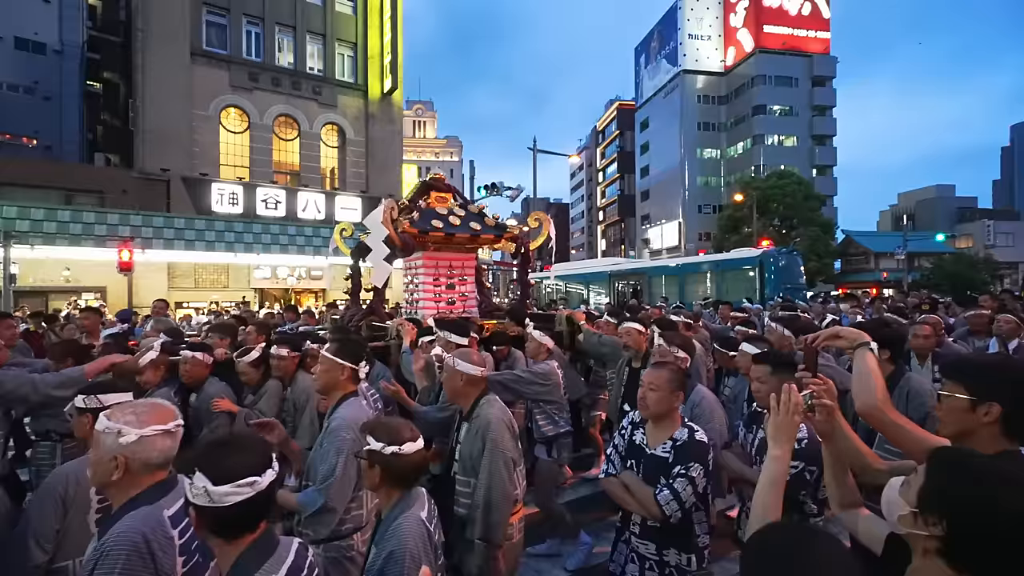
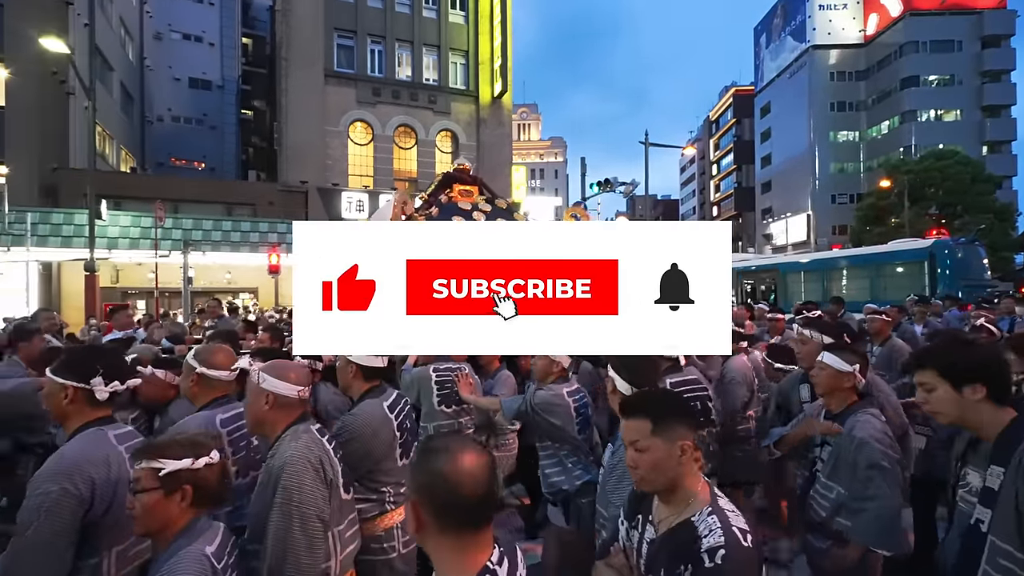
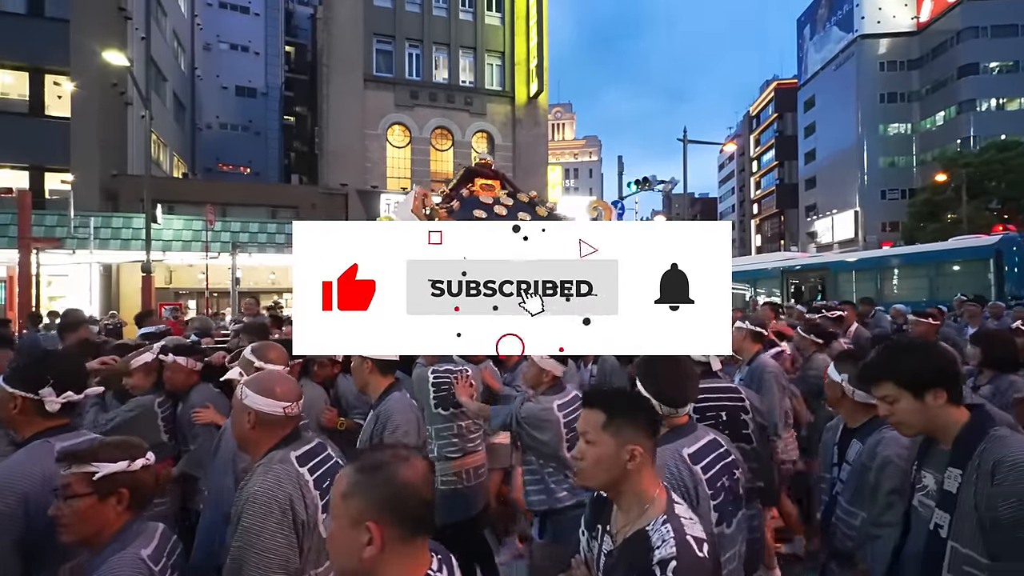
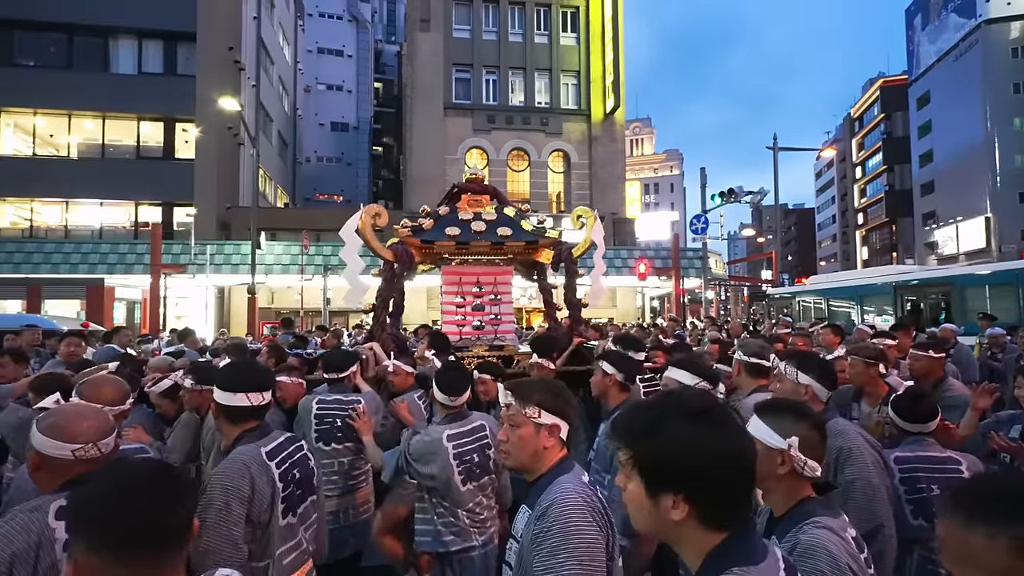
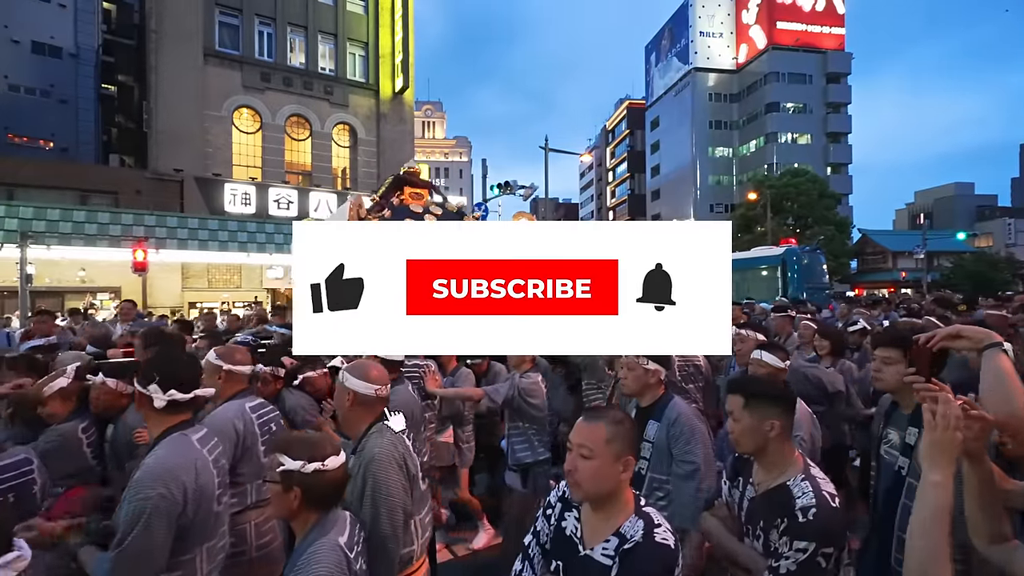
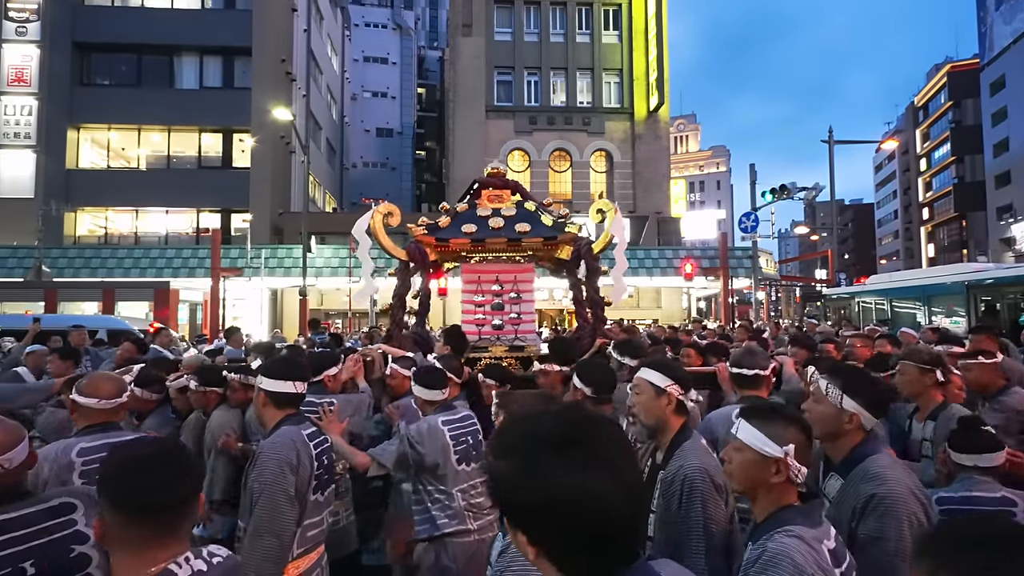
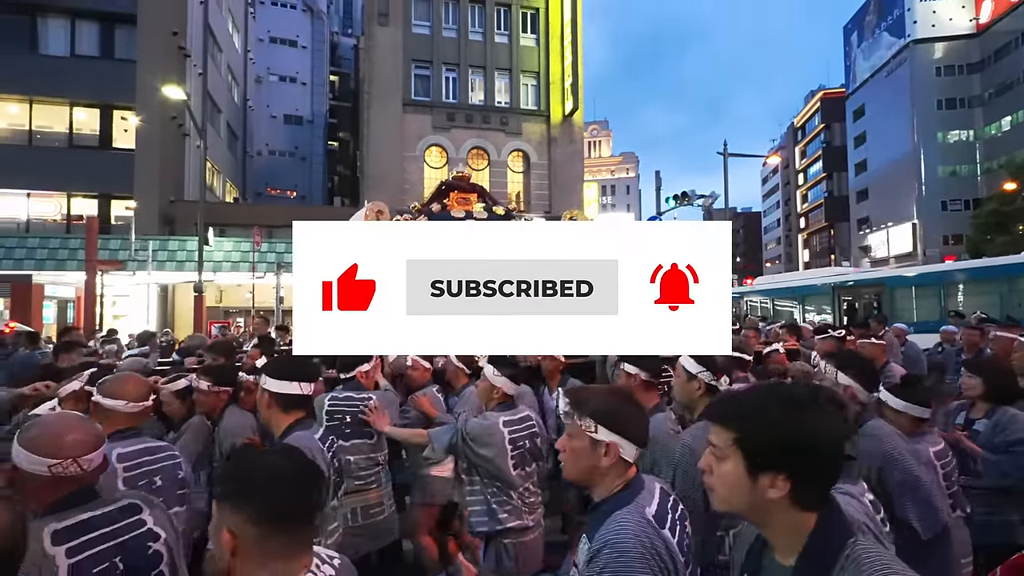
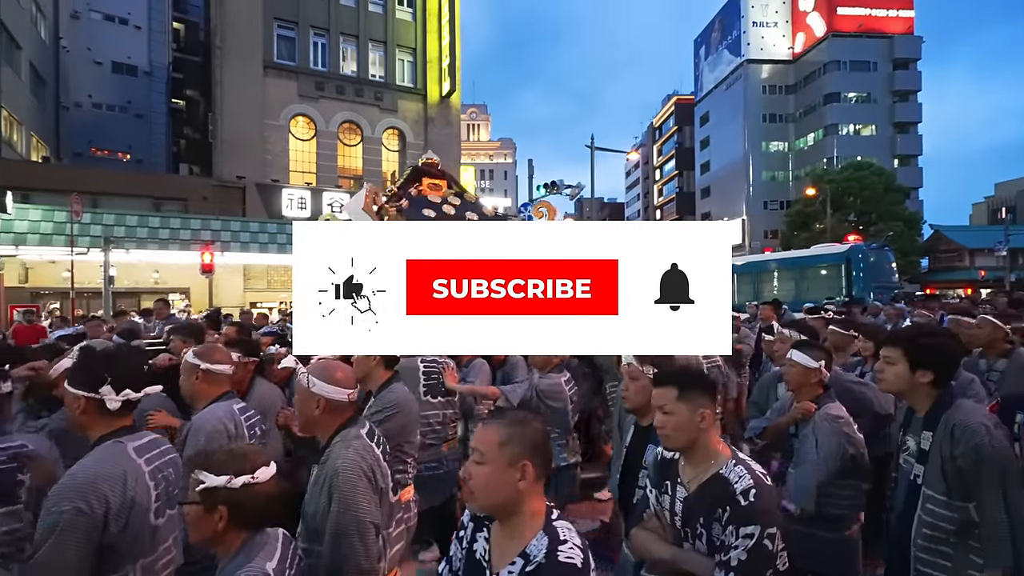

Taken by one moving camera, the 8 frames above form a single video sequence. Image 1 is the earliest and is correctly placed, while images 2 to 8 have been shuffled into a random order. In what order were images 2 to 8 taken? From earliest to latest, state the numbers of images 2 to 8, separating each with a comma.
5, 8, 2, 3, 7, 4, 6
